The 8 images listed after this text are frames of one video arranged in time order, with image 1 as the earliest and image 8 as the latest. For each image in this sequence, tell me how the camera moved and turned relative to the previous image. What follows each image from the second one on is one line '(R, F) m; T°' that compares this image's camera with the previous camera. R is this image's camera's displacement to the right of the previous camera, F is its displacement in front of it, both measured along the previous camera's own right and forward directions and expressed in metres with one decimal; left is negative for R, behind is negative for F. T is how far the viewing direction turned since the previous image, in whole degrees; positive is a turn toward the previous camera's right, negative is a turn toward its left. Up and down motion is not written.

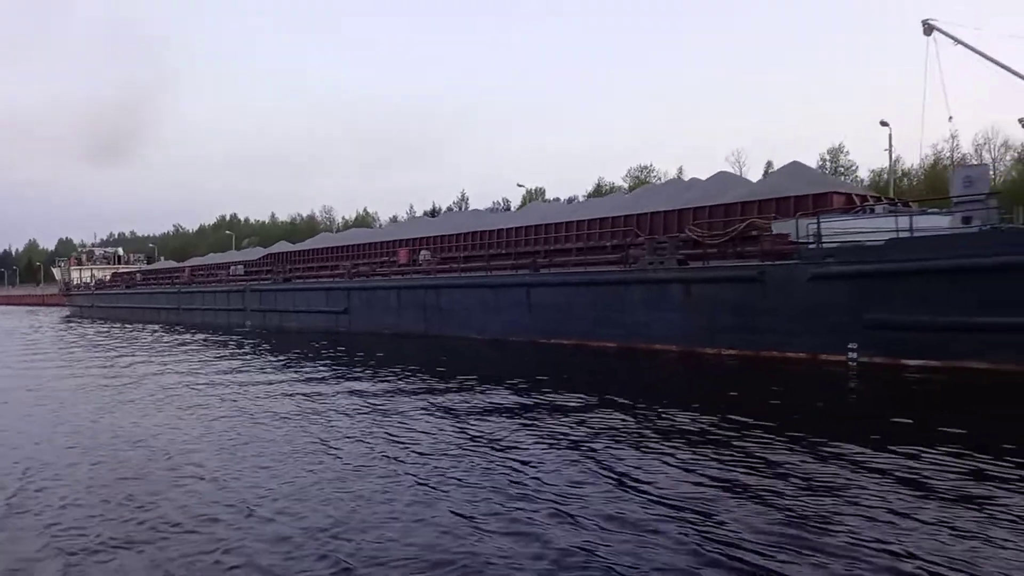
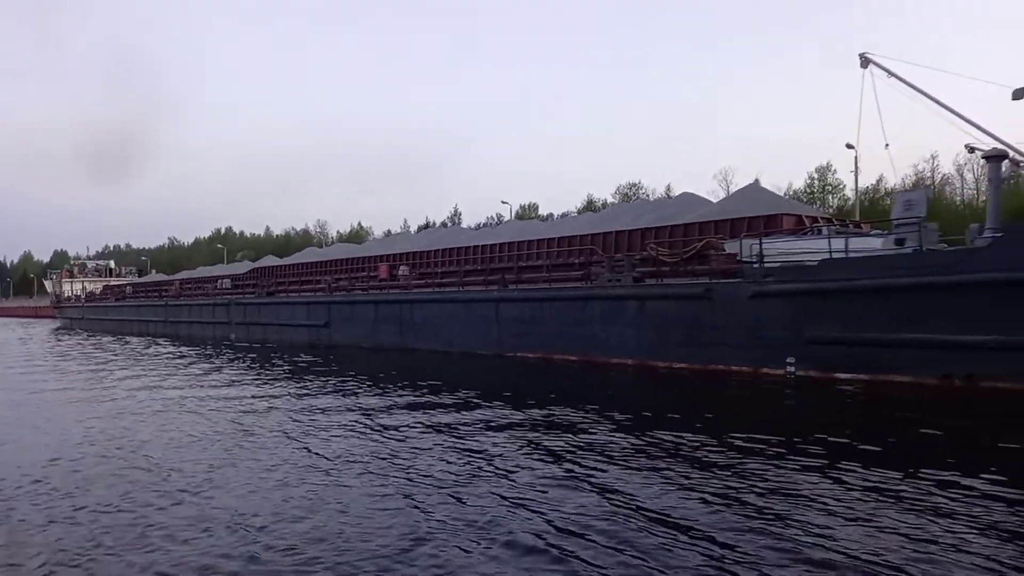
(+0.5, -0.5) m; 0°
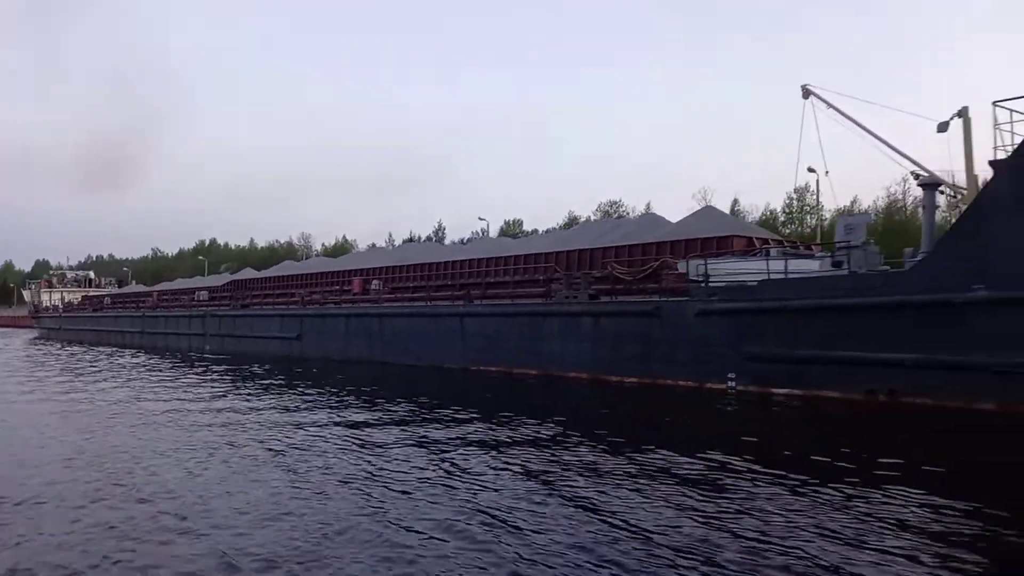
(+0.4, -0.4) m; +1°
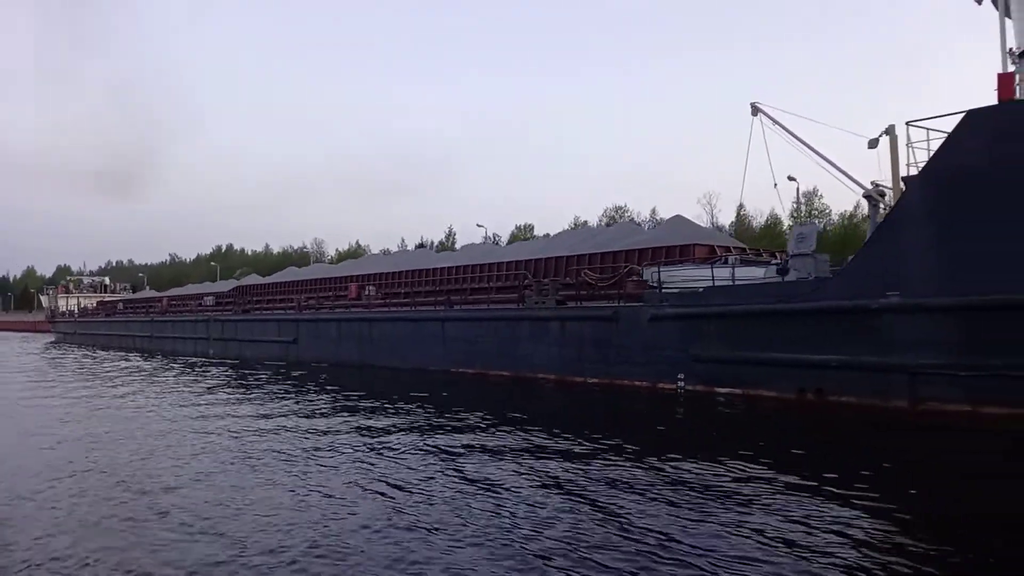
(+0.7, -0.7) m; -1°
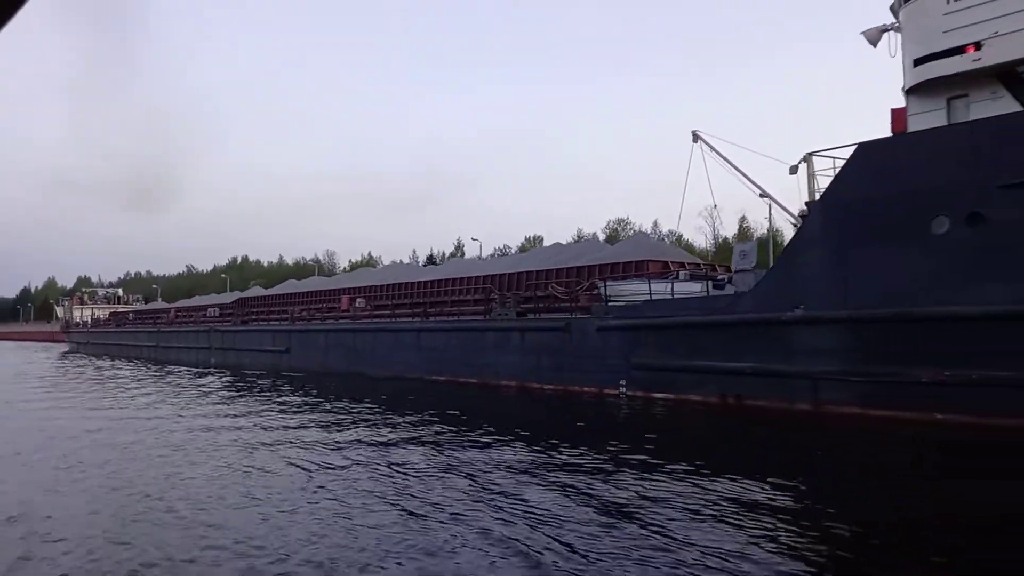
(+0.9, -0.9) m; -1°
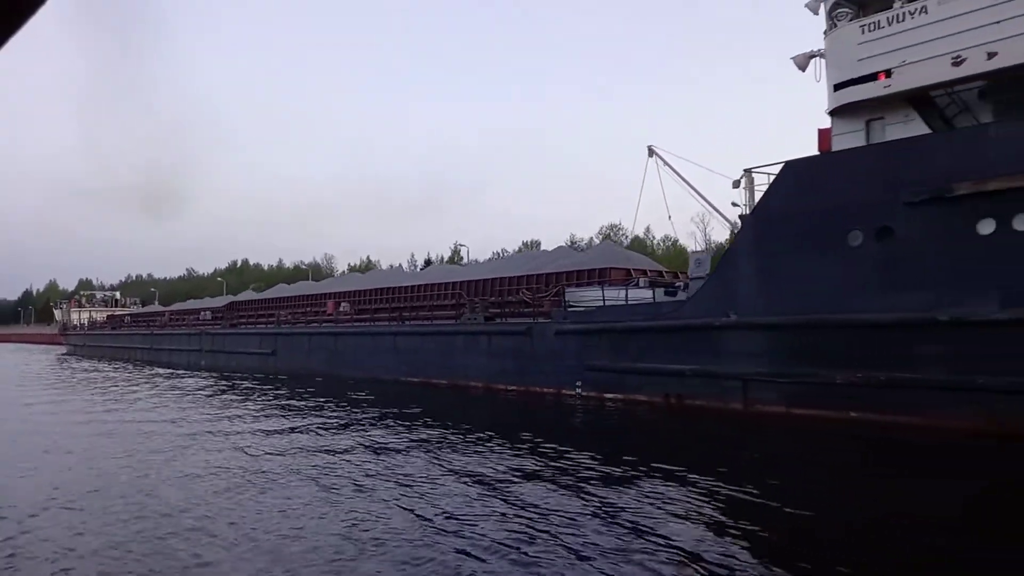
(+0.6, -0.7) m; 0°
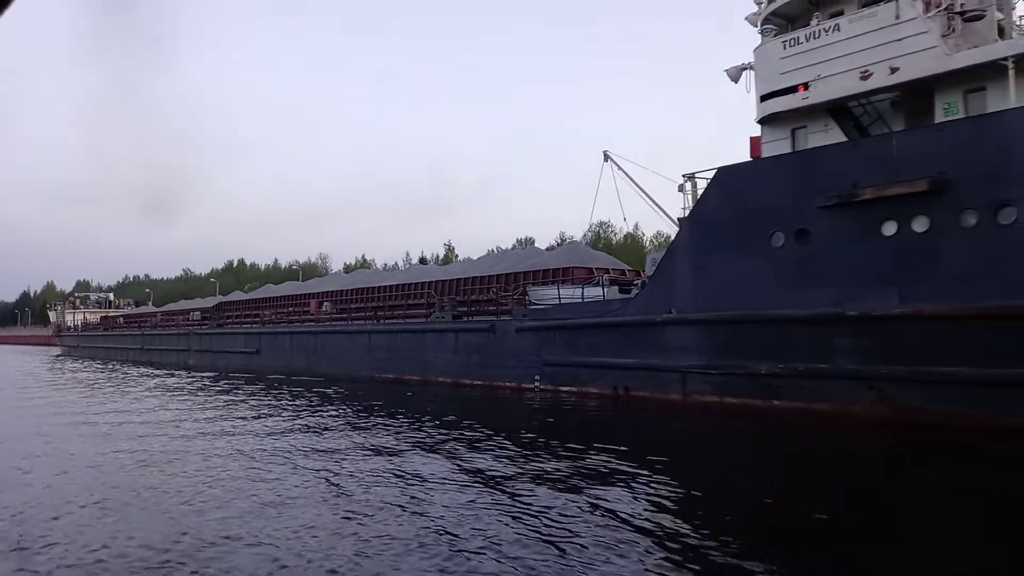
(+0.6, -0.7) m; 0°
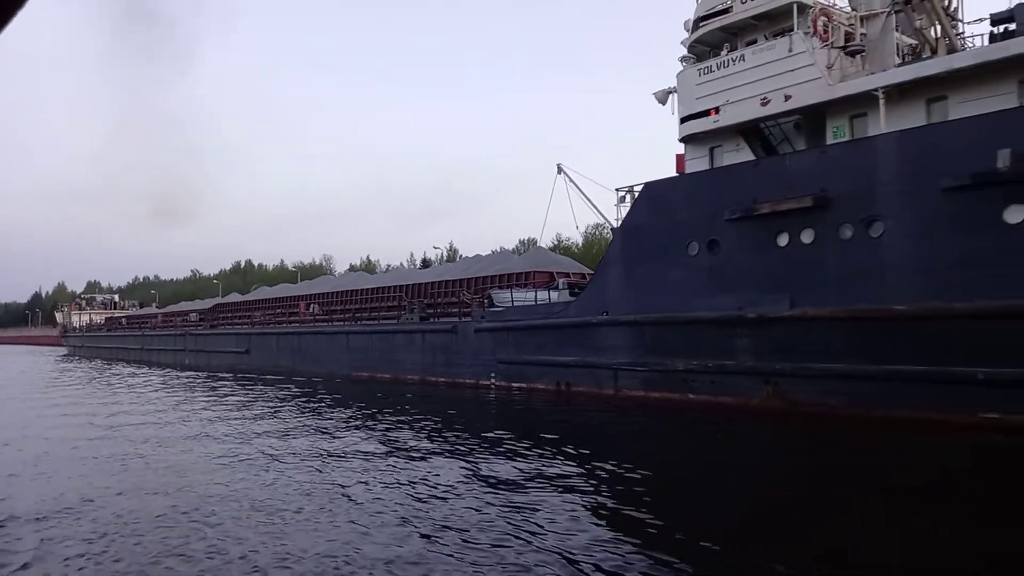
(+0.9, -1.0) m; -1°
